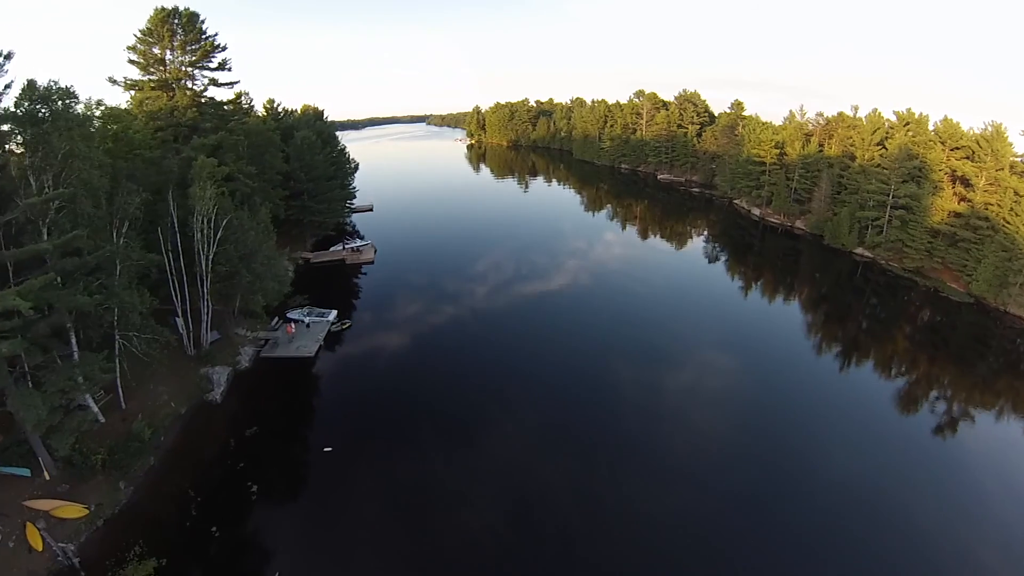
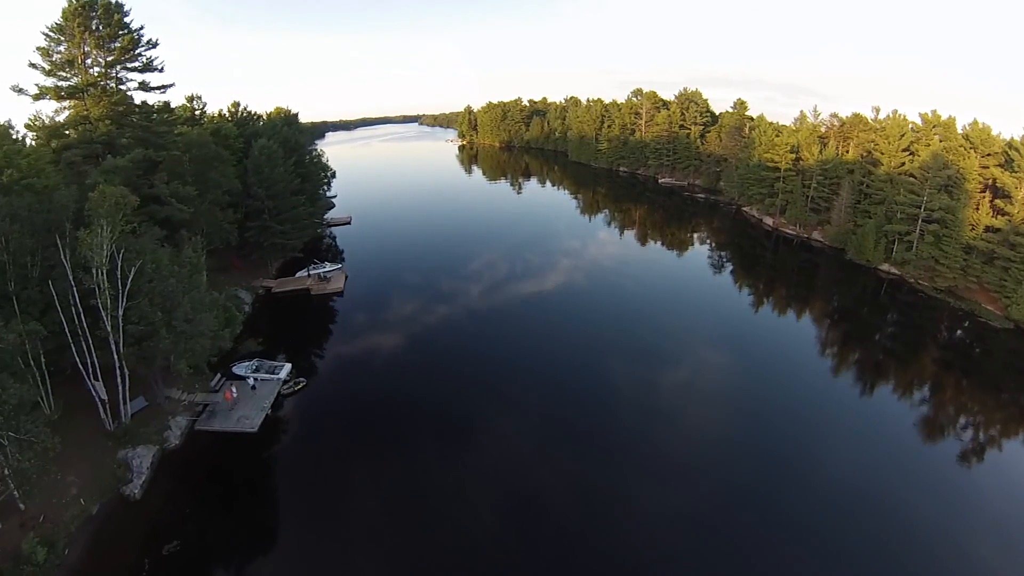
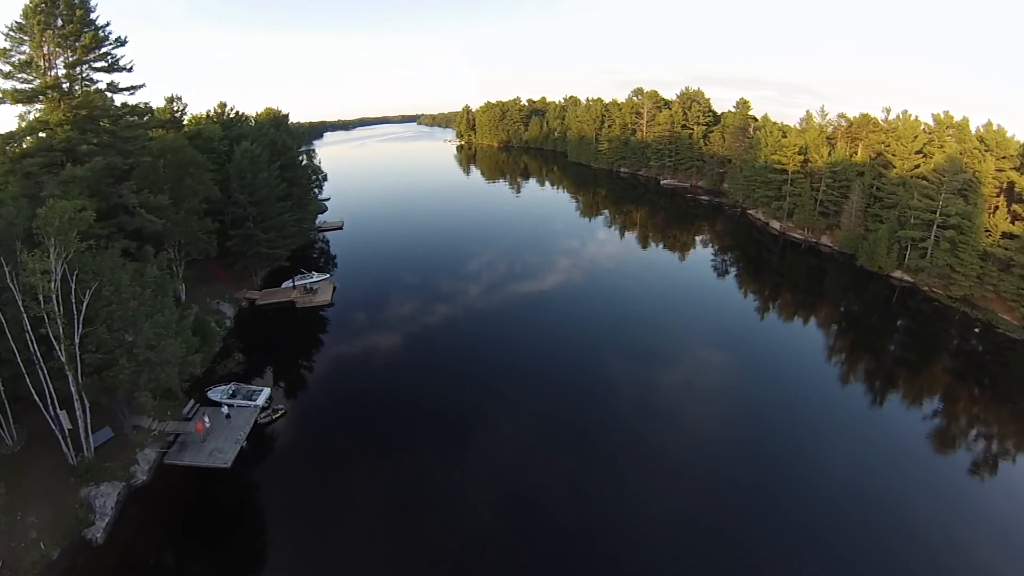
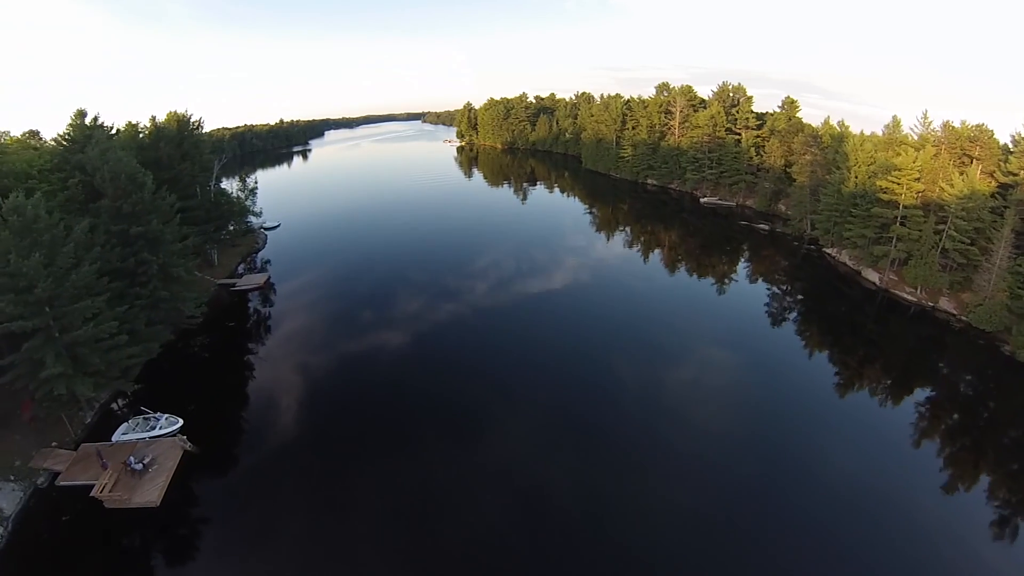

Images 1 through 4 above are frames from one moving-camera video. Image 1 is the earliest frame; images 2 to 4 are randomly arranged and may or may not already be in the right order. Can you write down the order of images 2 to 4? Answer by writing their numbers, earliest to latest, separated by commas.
2, 3, 4
